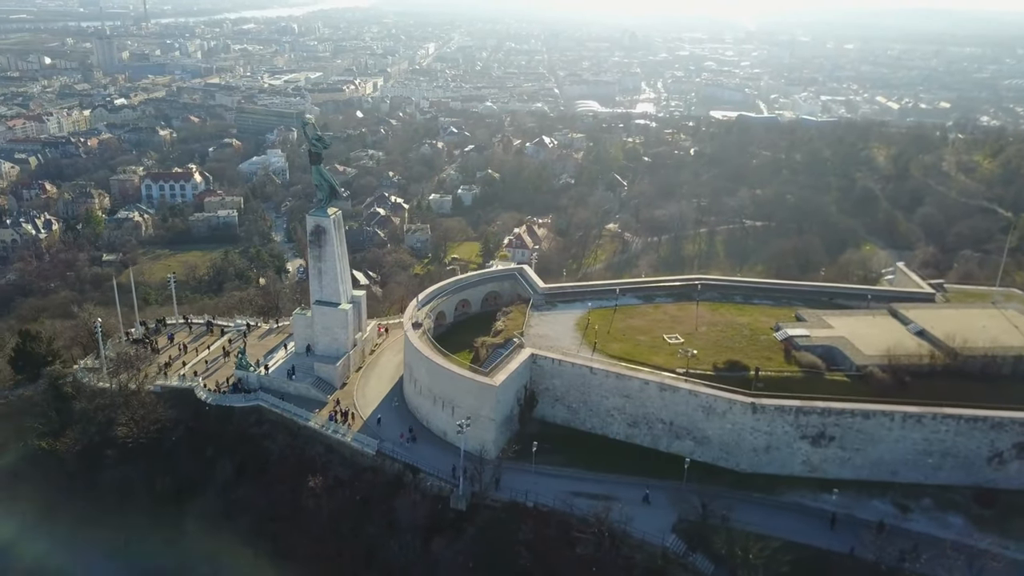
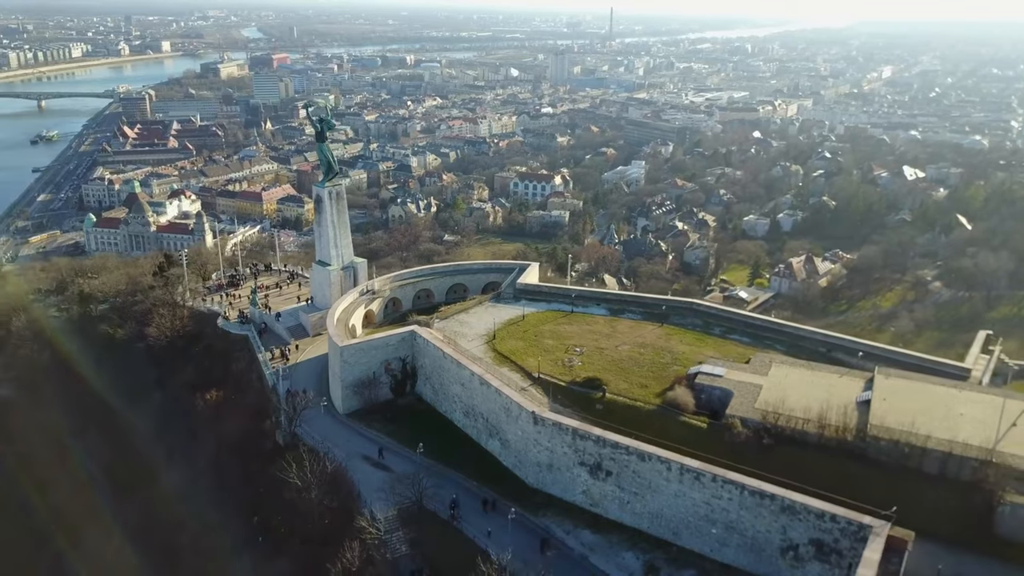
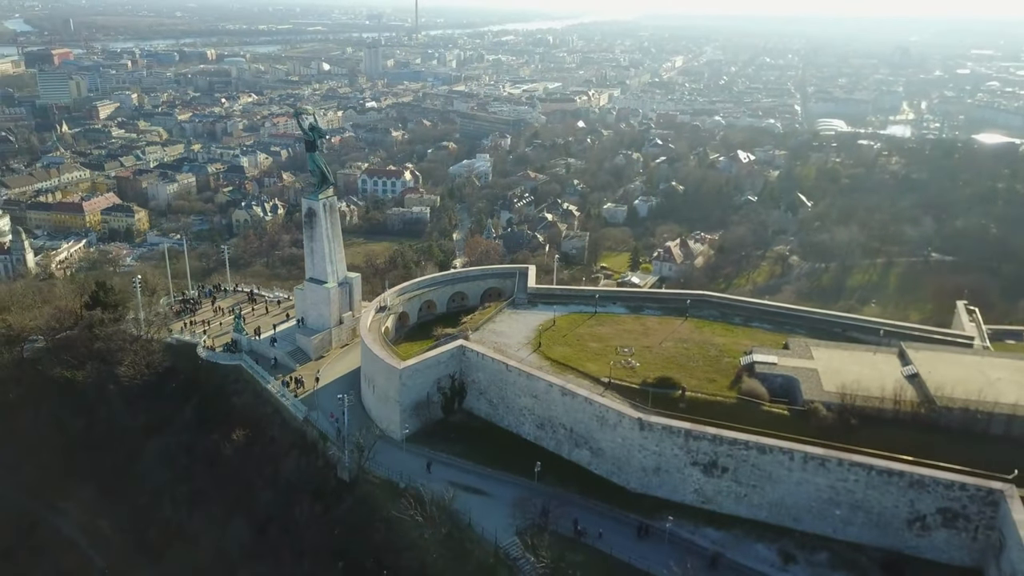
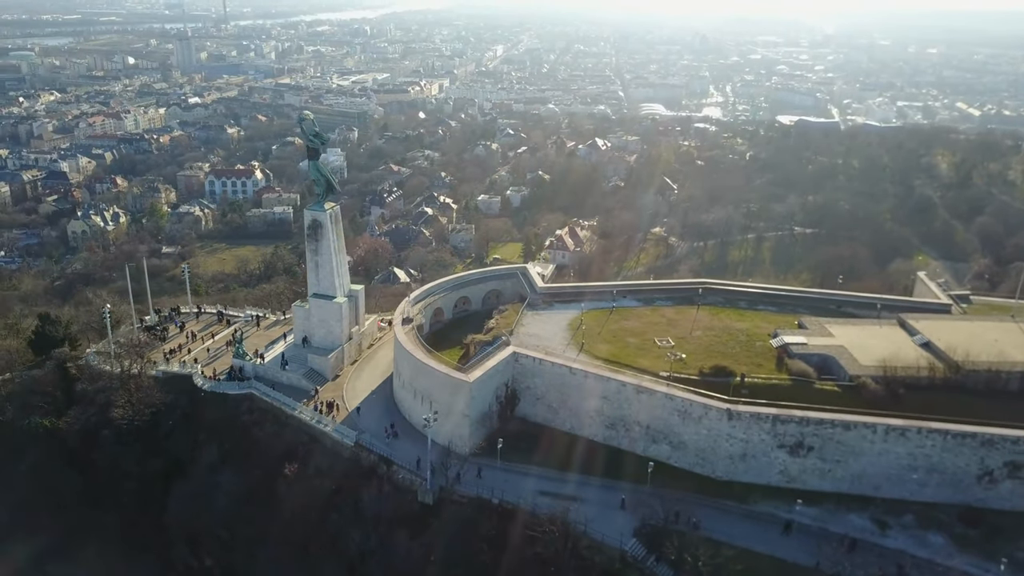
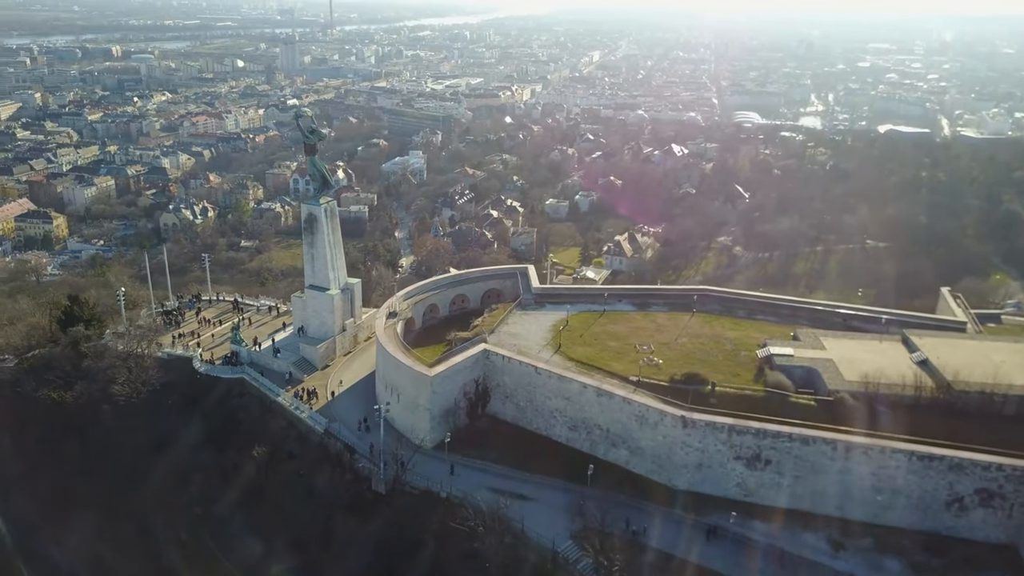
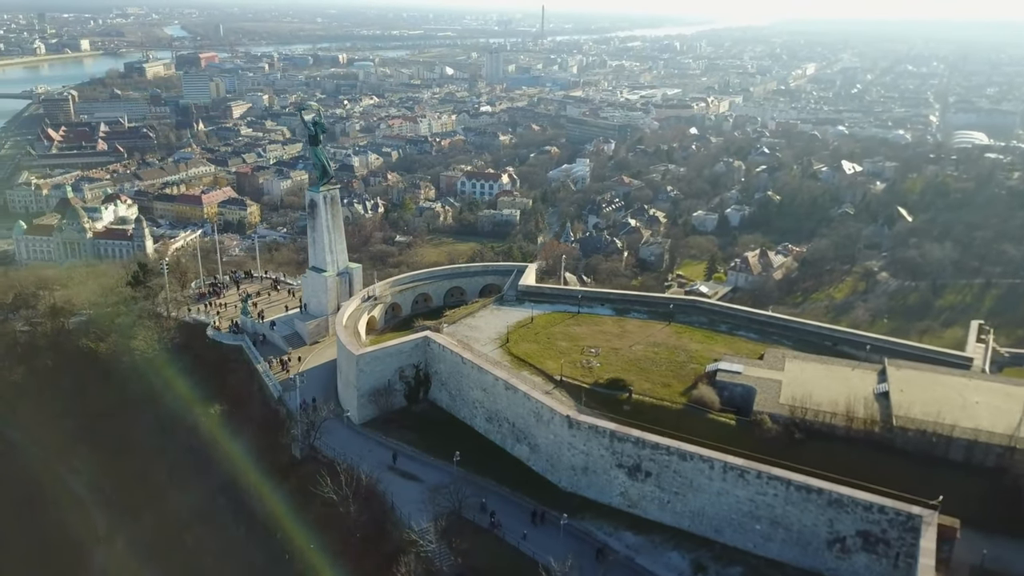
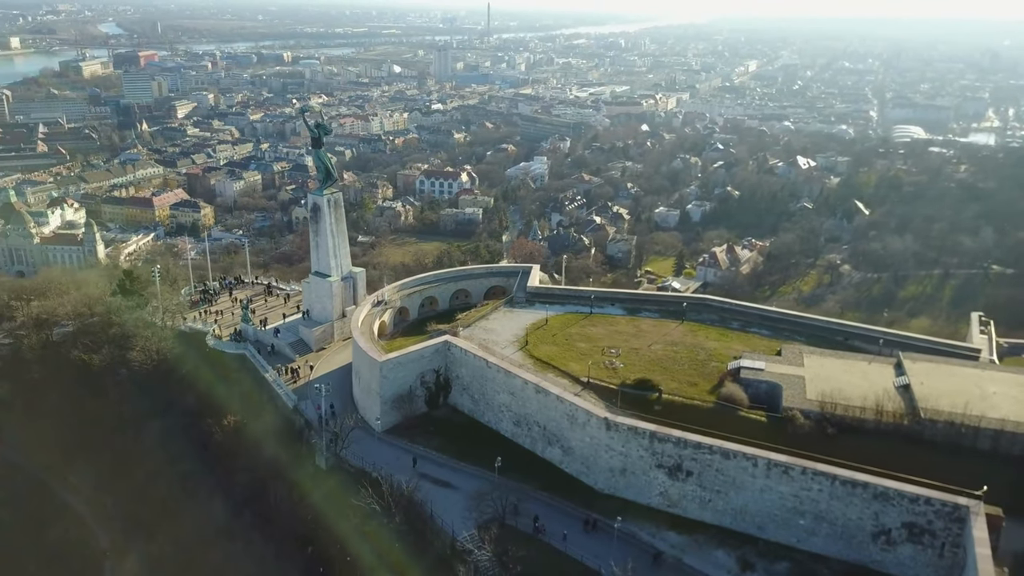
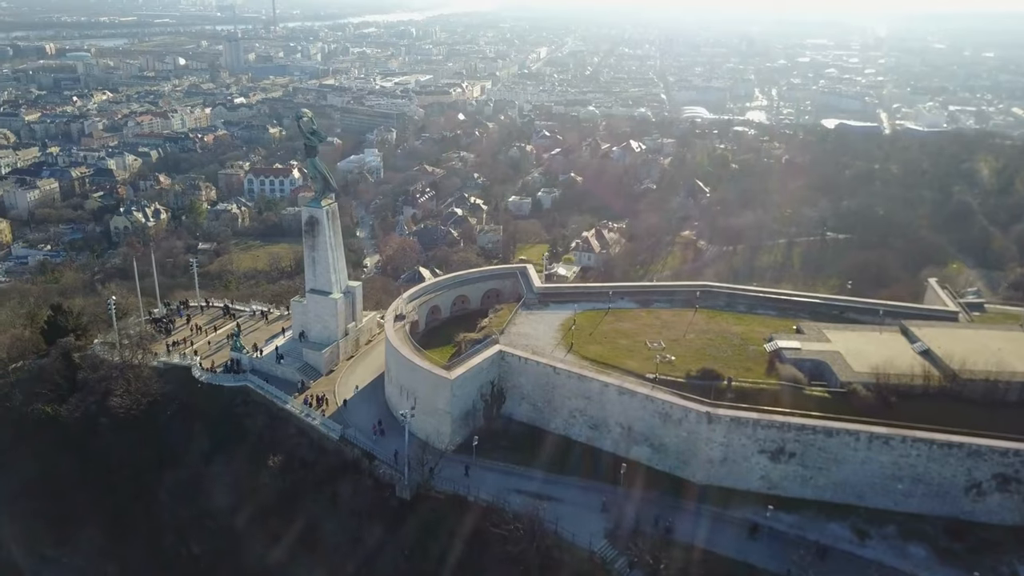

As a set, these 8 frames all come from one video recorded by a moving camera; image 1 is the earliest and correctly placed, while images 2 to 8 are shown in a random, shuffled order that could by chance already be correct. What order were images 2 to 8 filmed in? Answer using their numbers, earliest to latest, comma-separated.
4, 8, 5, 3, 7, 6, 2
